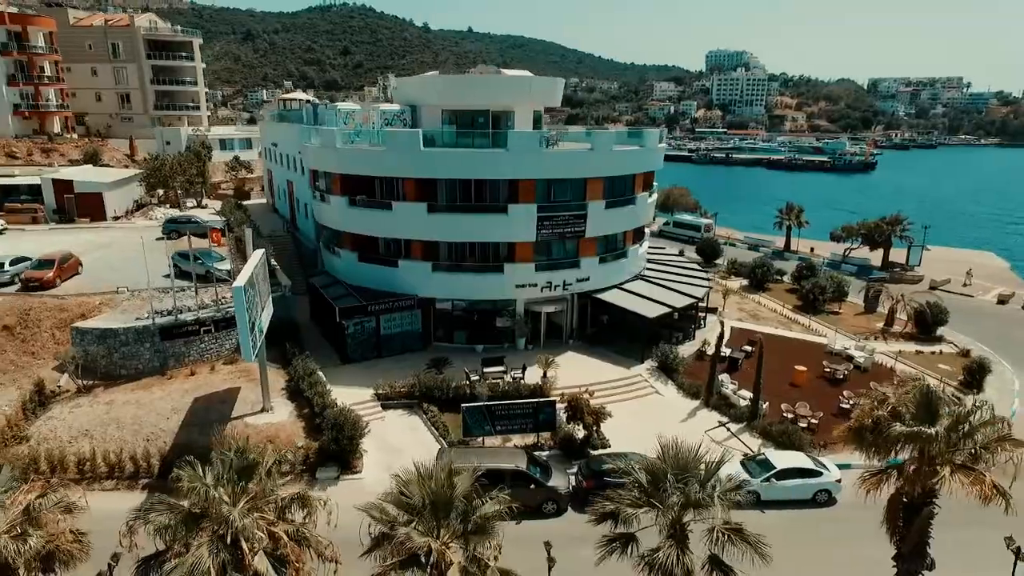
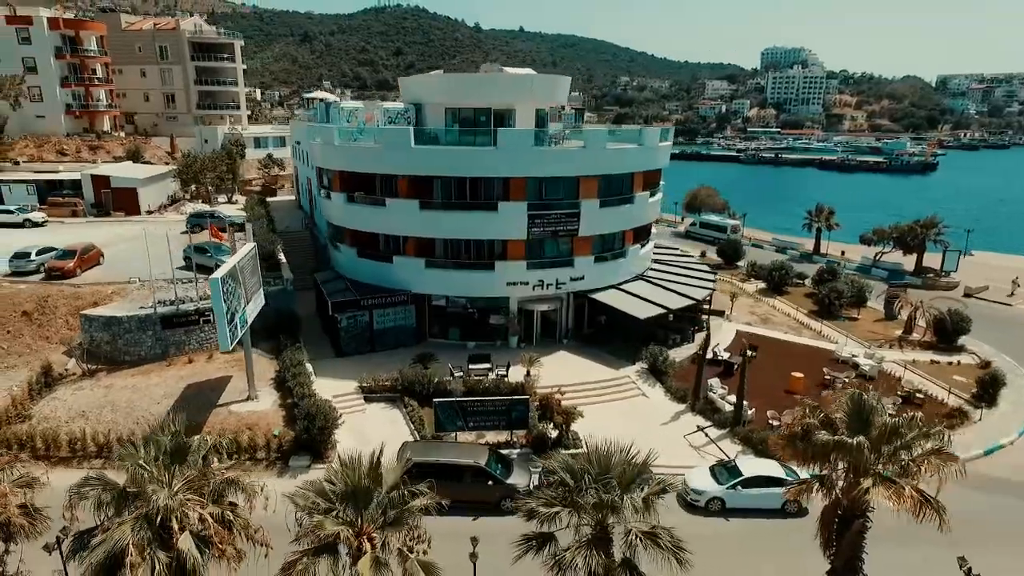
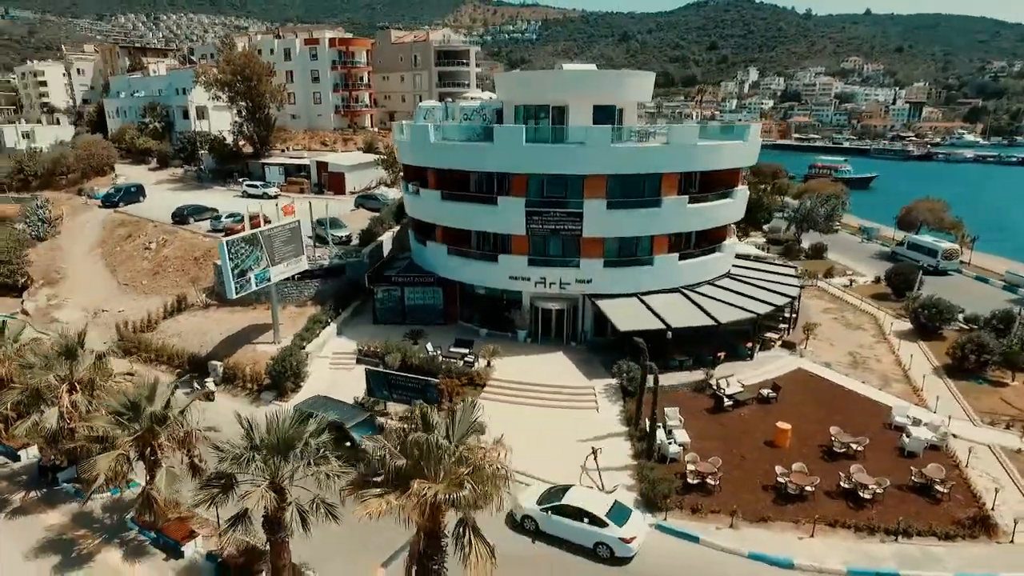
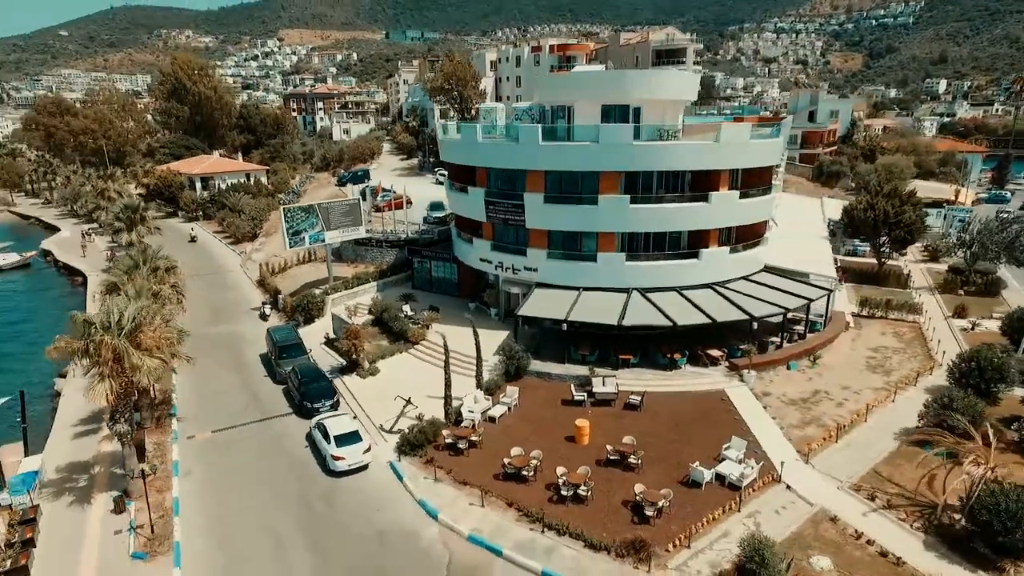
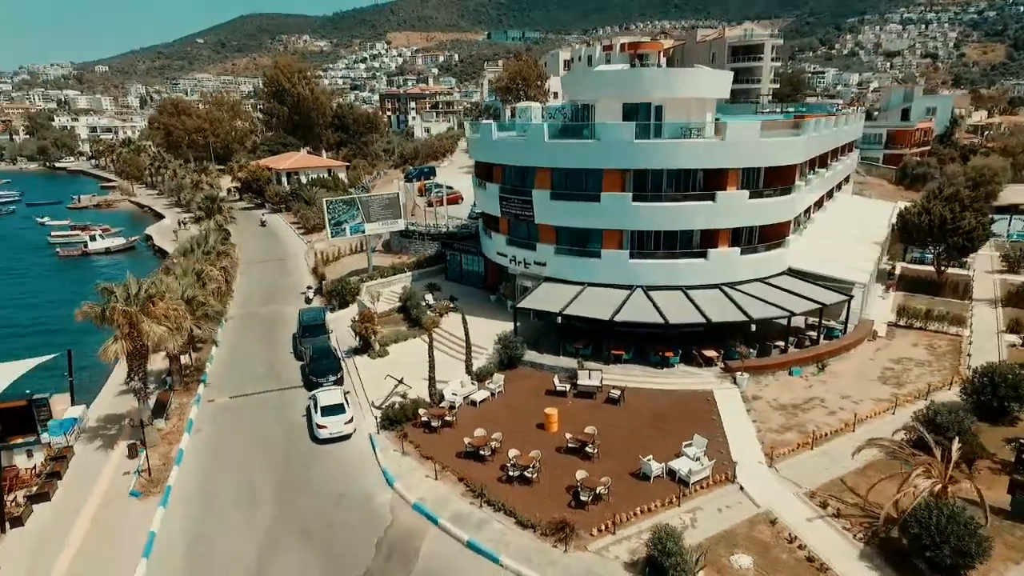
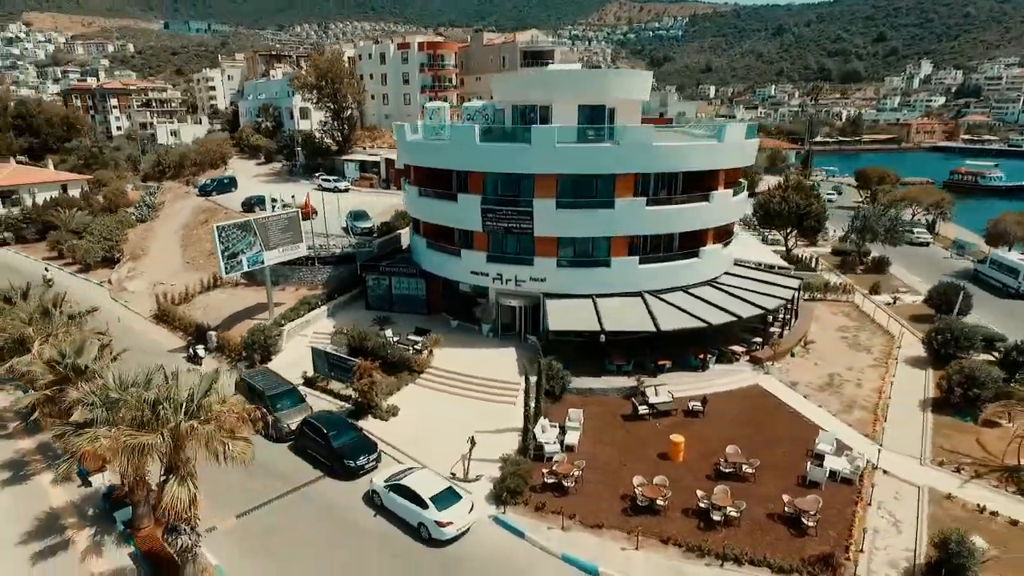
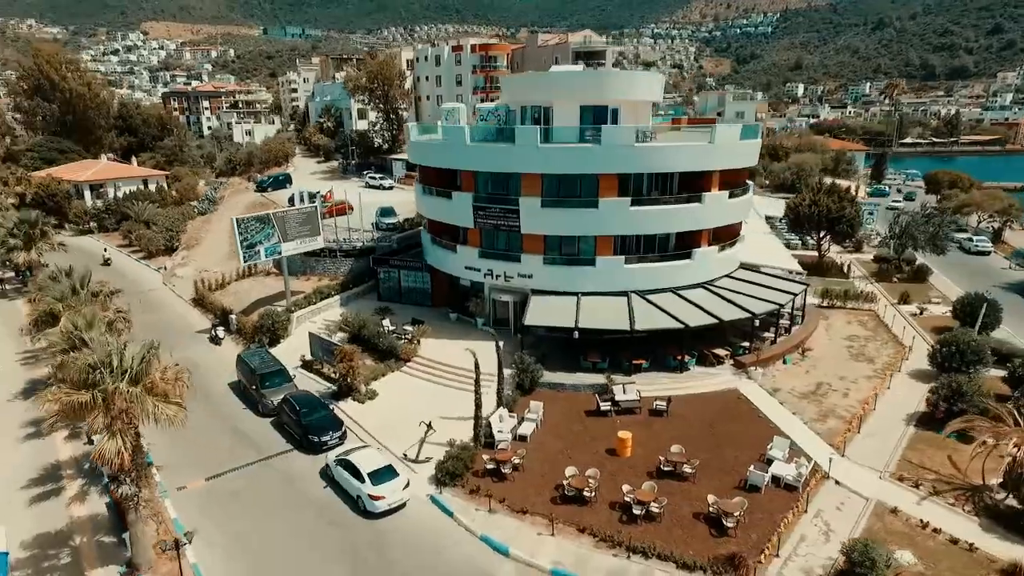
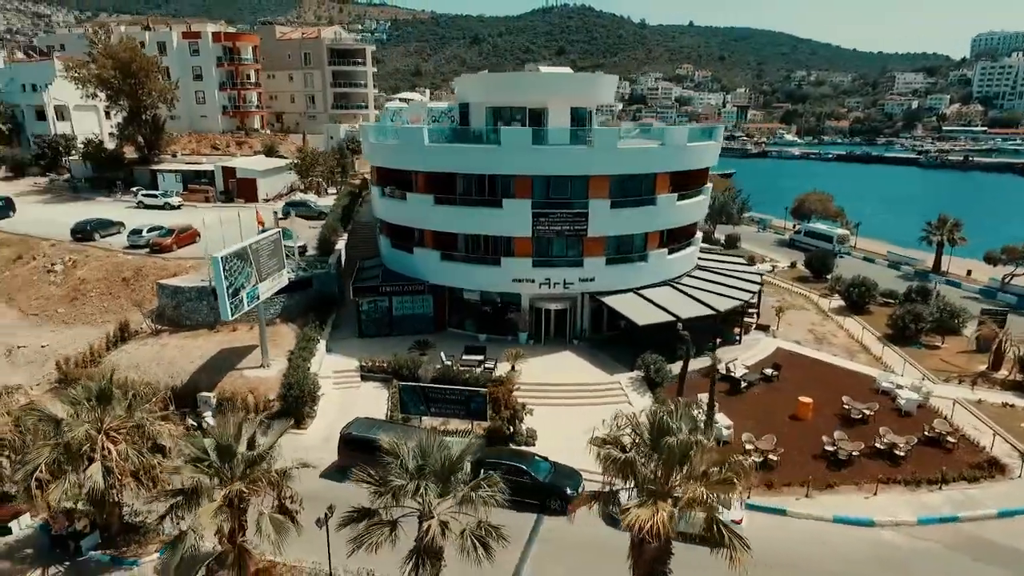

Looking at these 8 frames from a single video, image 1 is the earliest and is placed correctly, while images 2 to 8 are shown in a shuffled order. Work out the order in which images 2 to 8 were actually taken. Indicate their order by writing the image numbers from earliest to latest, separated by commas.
2, 8, 3, 6, 7, 4, 5
